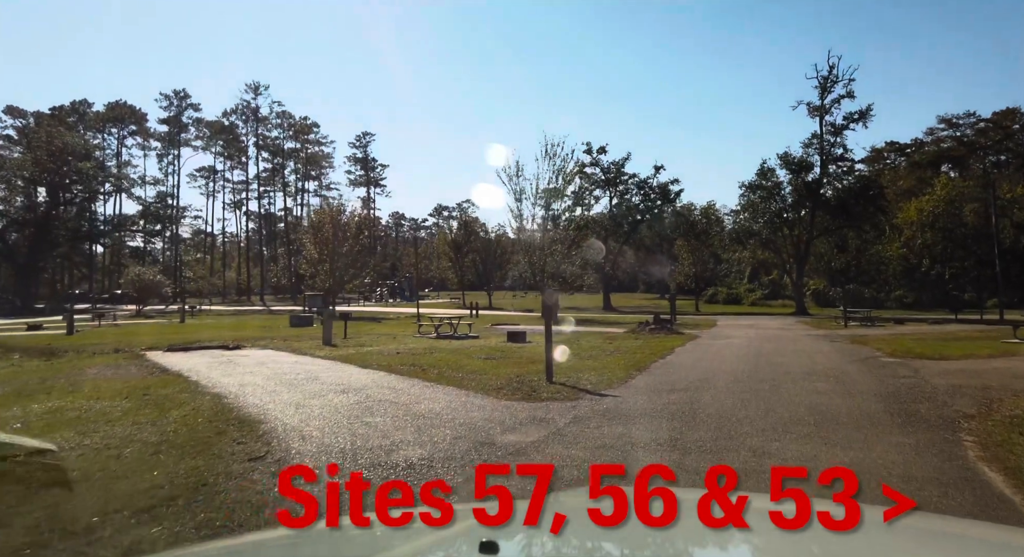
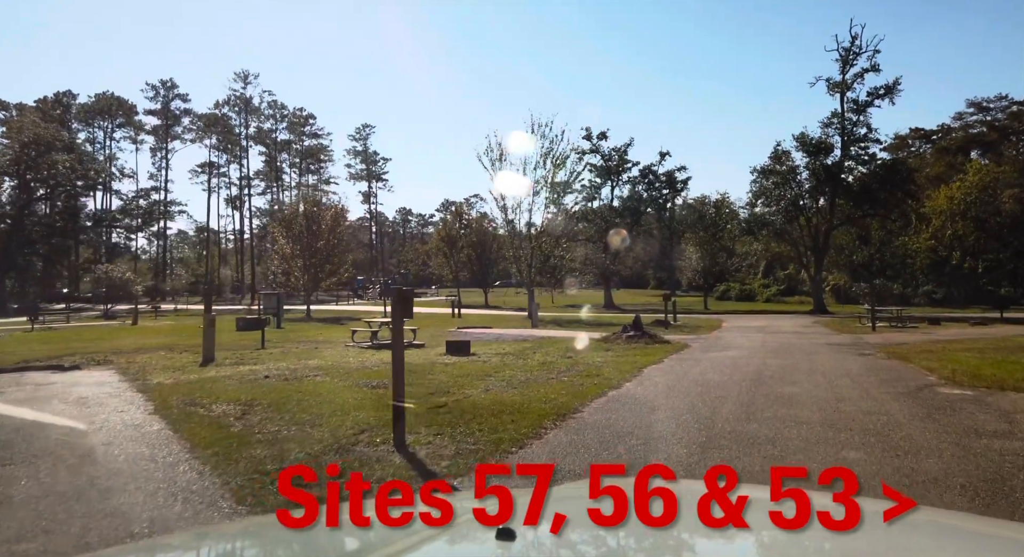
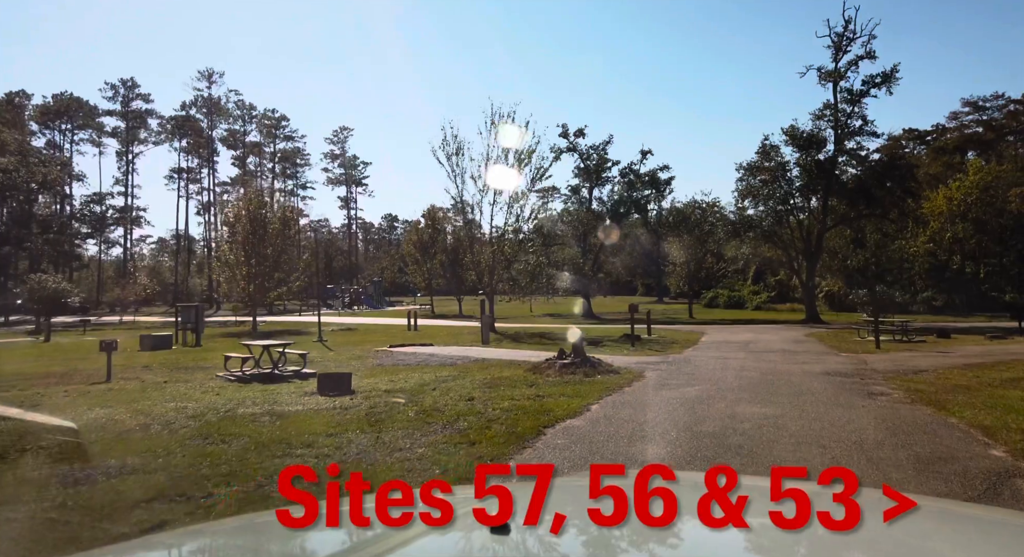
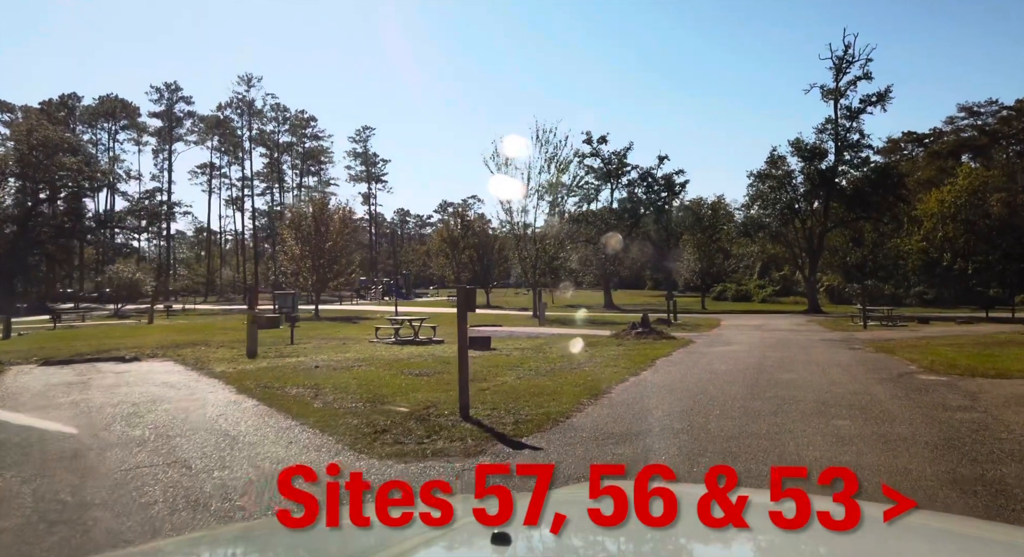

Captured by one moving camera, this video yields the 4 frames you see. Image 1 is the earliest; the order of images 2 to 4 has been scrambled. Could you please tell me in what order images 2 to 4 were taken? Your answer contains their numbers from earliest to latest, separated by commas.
4, 2, 3
